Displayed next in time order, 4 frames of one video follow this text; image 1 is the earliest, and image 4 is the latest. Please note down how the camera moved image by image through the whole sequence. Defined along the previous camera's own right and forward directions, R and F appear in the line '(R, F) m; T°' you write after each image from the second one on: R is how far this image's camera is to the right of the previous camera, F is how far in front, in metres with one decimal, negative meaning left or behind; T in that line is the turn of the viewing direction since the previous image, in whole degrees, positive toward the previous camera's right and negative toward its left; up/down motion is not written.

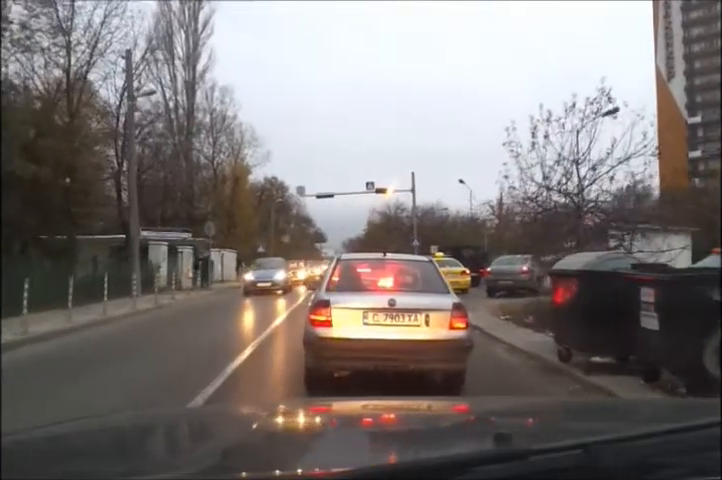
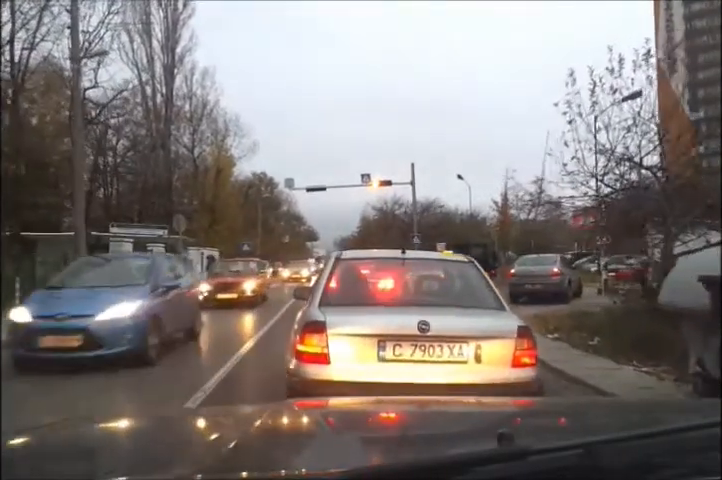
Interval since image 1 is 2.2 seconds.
(-0.1, +1.8) m; +1°
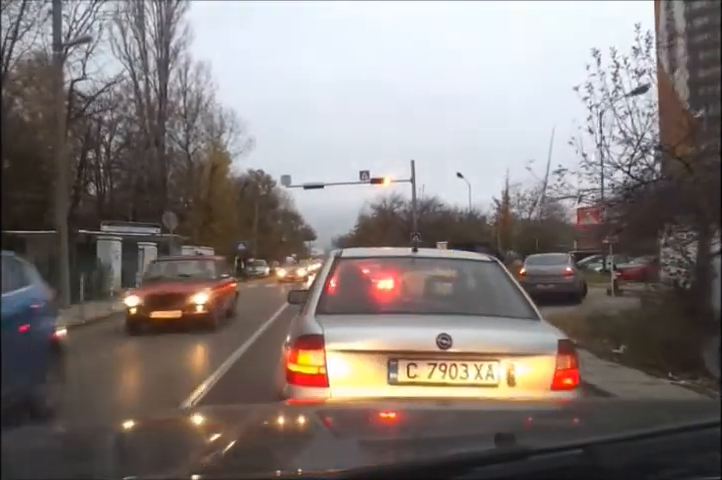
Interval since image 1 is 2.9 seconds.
(0.0, +0.5) m; 0°
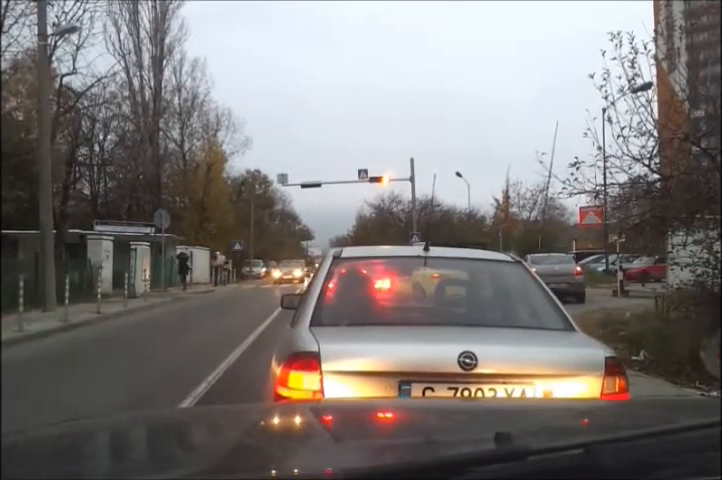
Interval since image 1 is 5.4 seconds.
(0.0, +0.3) m; 0°
